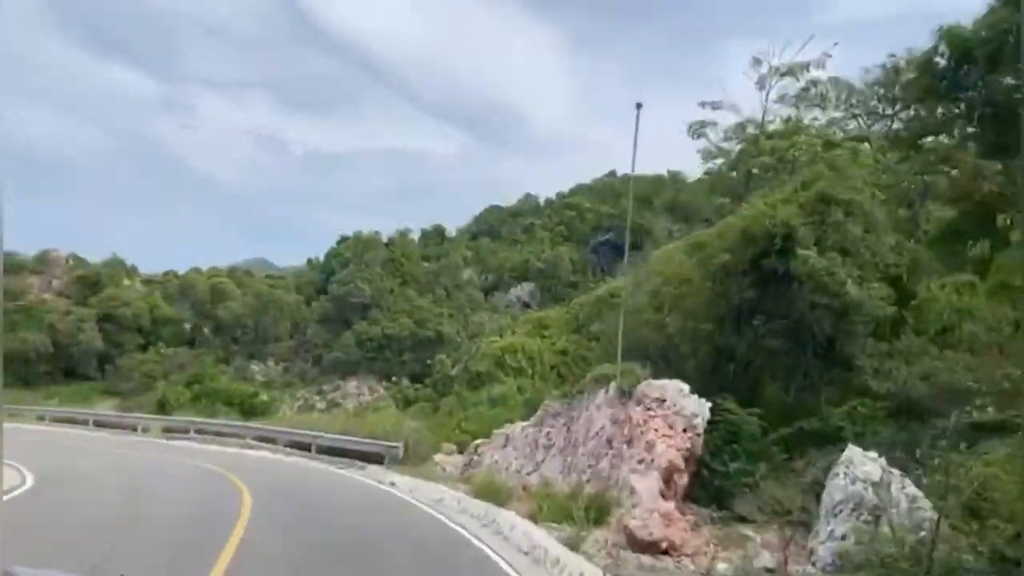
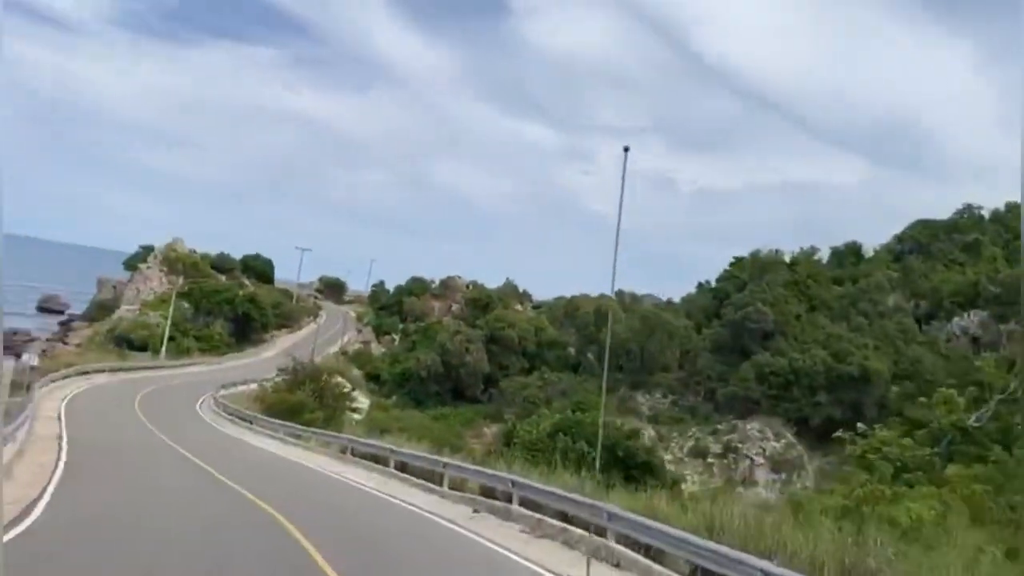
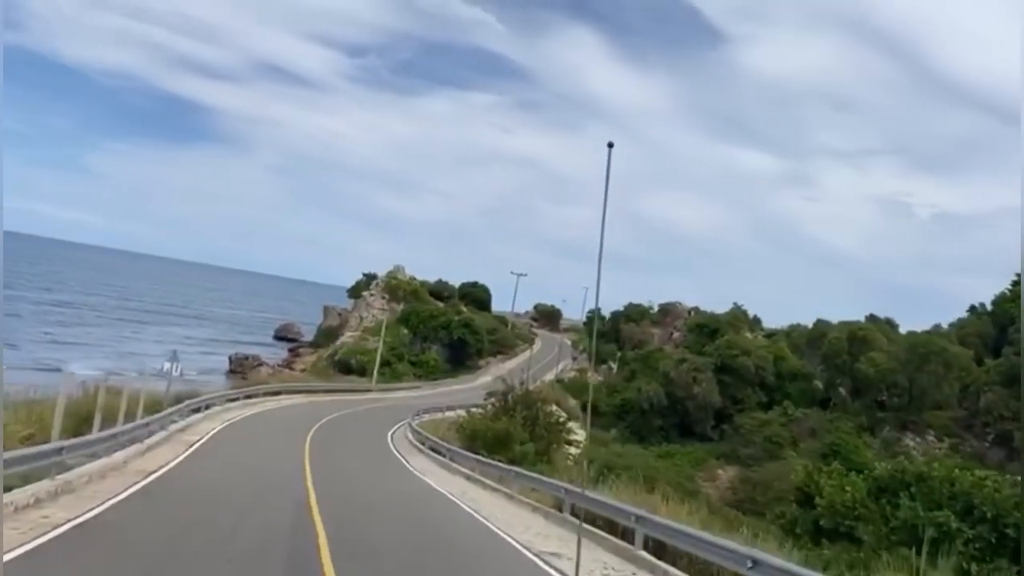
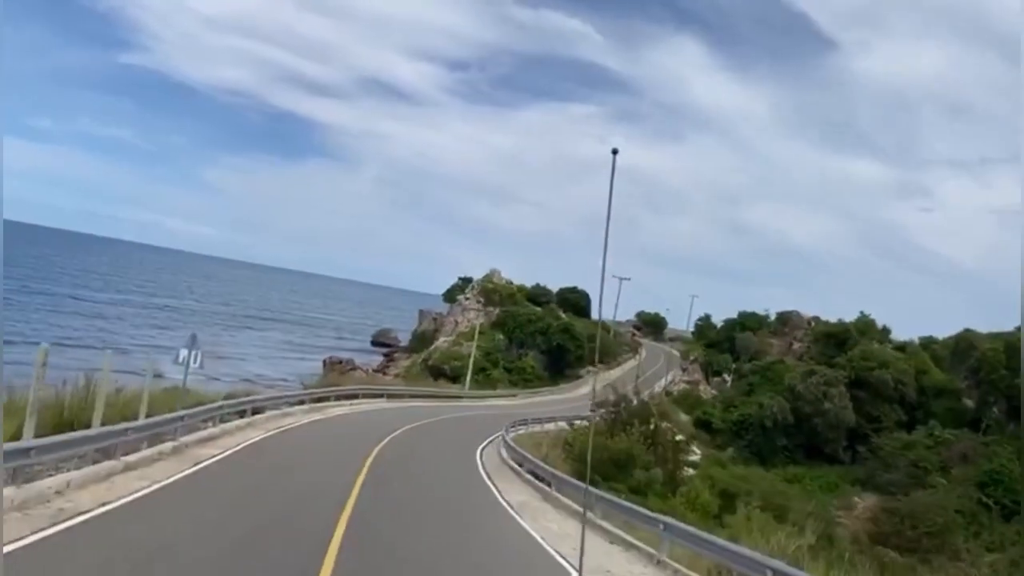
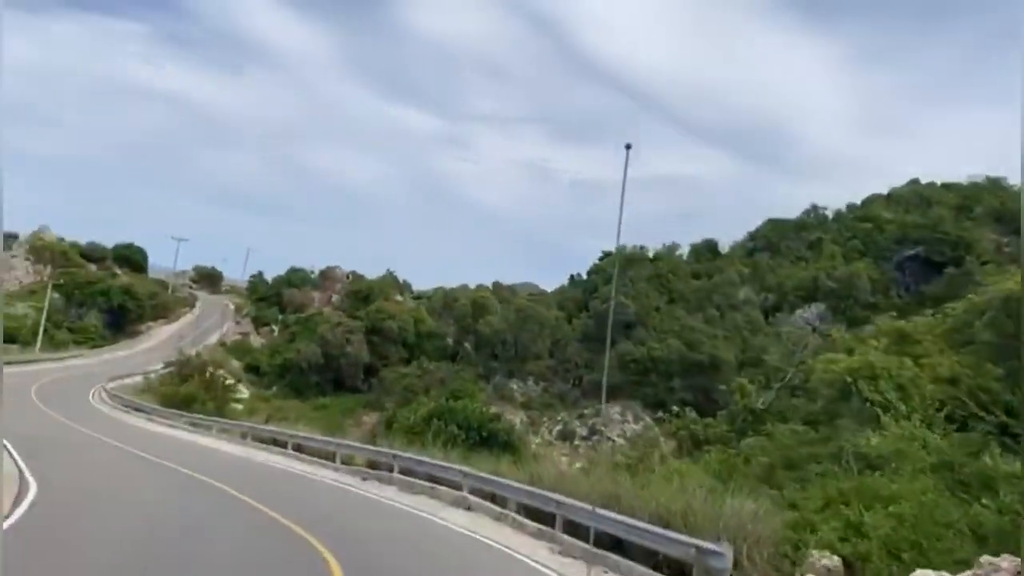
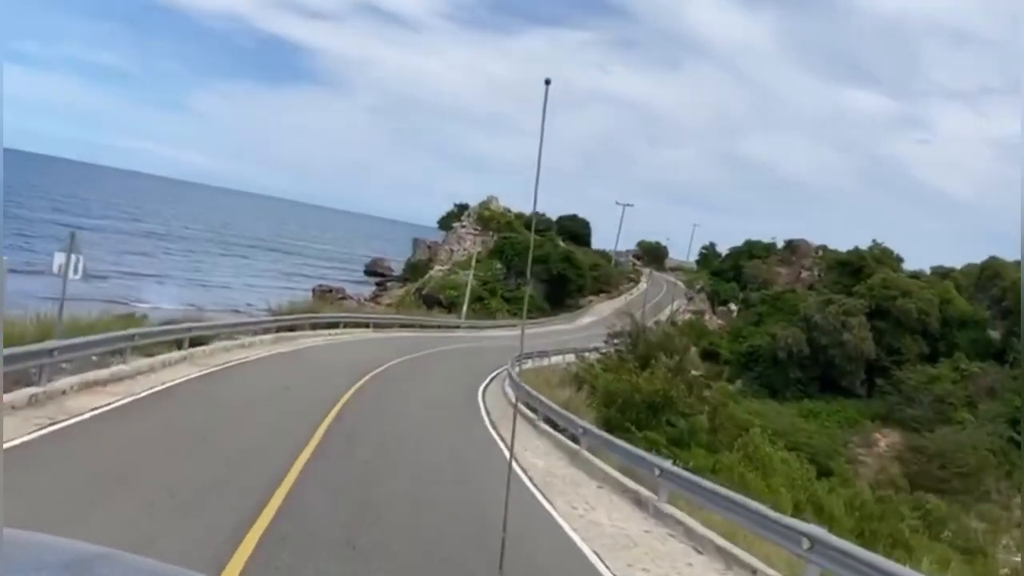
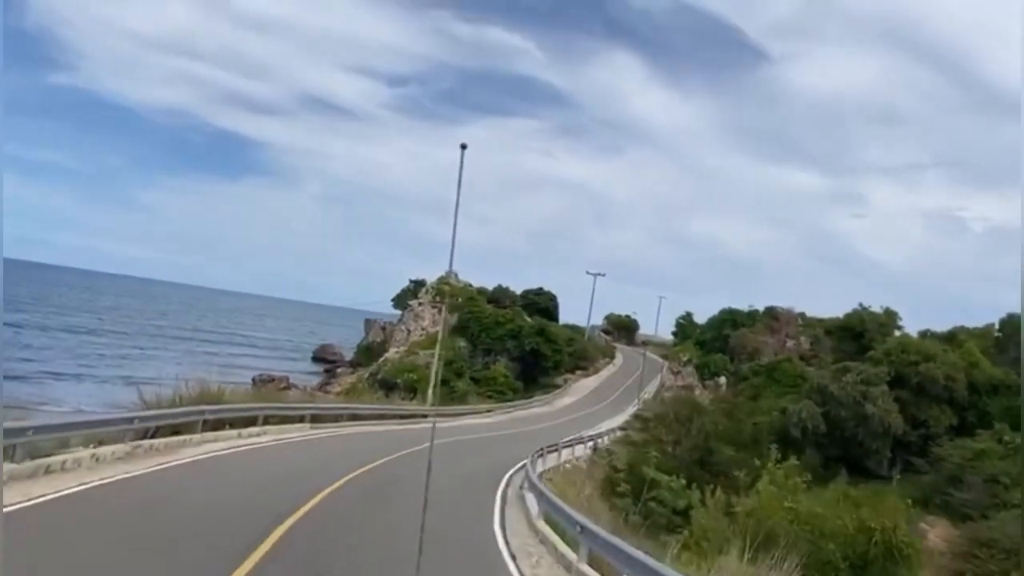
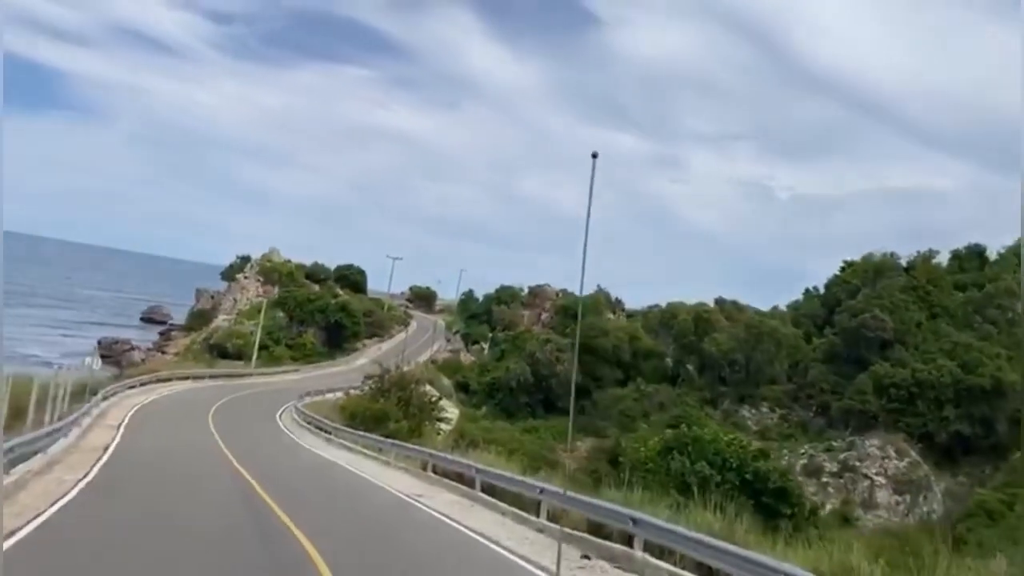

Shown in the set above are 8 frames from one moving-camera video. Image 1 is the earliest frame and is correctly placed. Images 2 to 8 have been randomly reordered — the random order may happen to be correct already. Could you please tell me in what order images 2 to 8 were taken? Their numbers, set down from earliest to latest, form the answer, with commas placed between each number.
5, 2, 8, 3, 4, 6, 7
